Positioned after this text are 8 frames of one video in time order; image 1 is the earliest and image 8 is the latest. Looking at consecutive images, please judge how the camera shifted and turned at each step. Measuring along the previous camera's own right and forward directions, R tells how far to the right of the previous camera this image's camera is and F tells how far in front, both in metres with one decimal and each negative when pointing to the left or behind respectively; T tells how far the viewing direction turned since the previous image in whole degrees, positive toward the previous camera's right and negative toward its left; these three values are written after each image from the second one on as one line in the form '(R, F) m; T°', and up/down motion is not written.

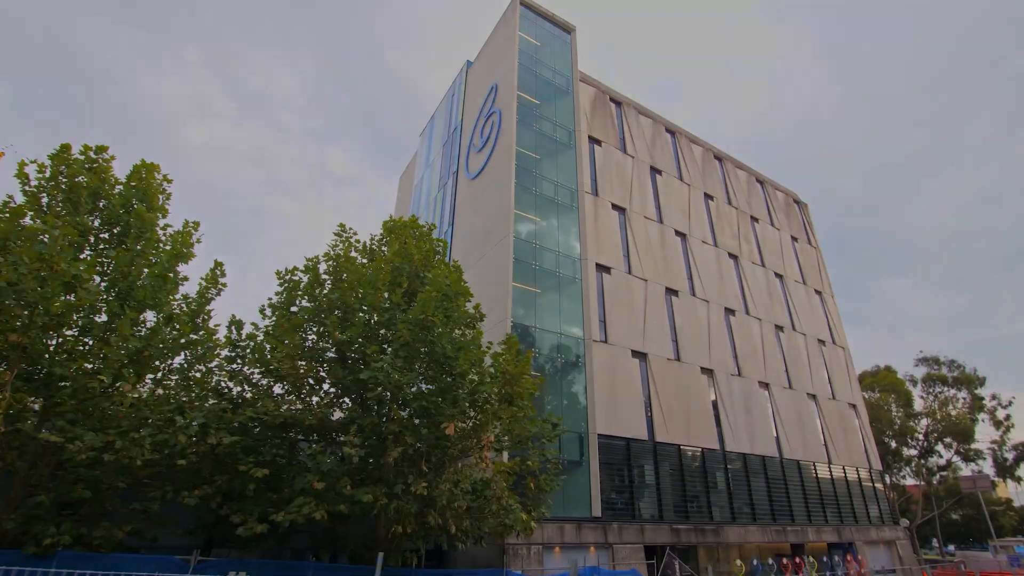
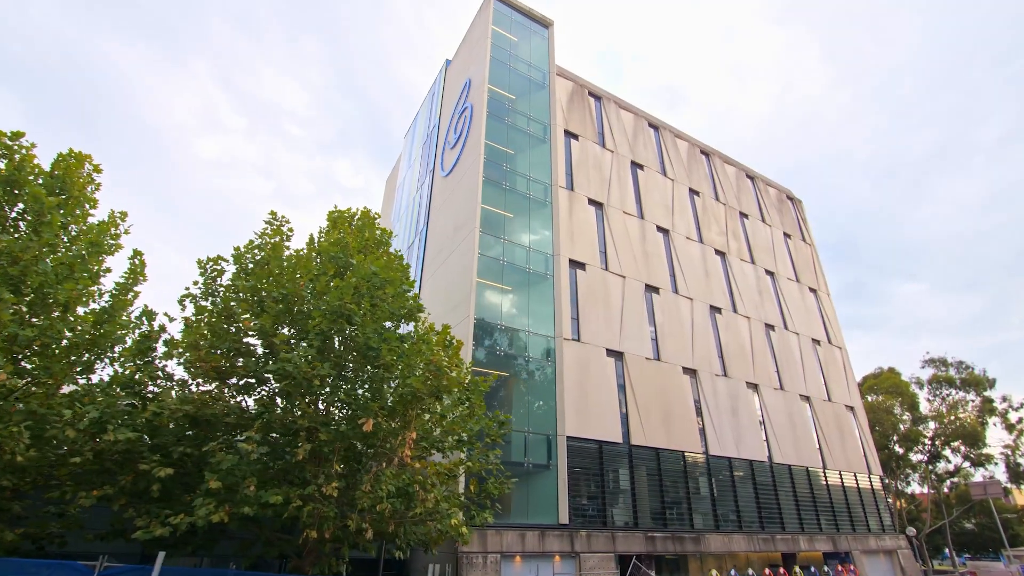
(+1.6, +0.8) m; -1°
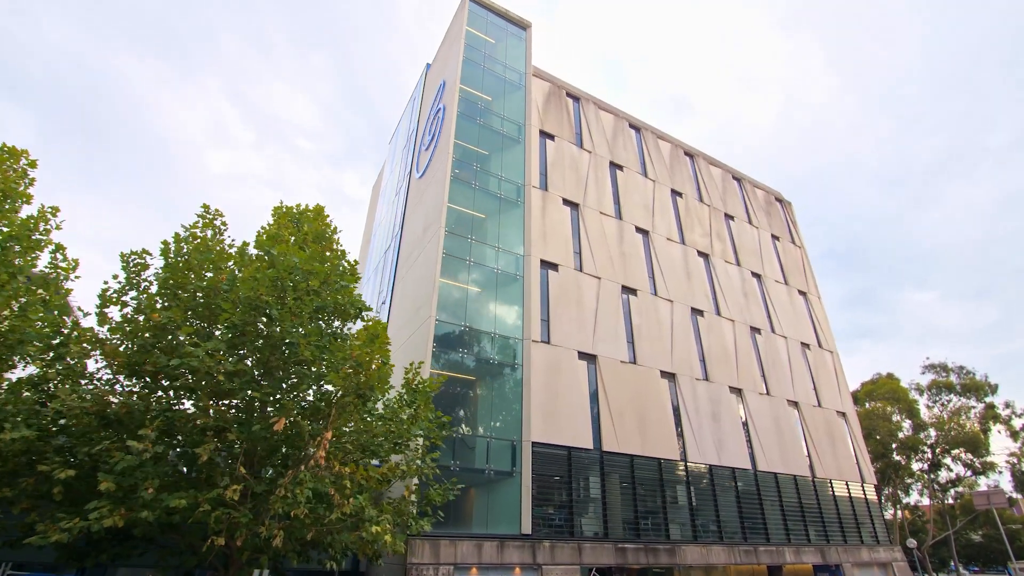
(+1.5, +0.6) m; -1°
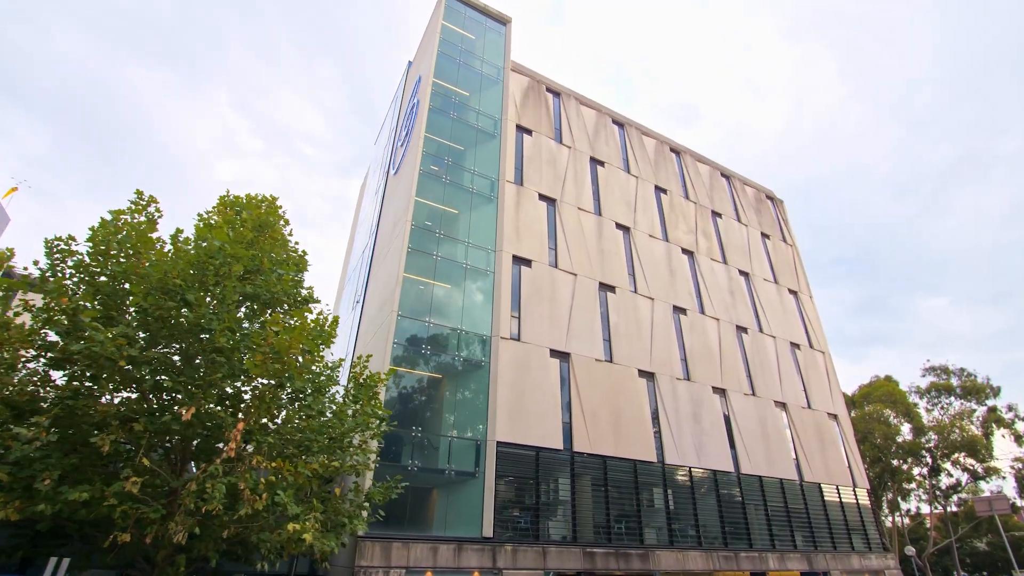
(+1.4, +0.6) m; -1°
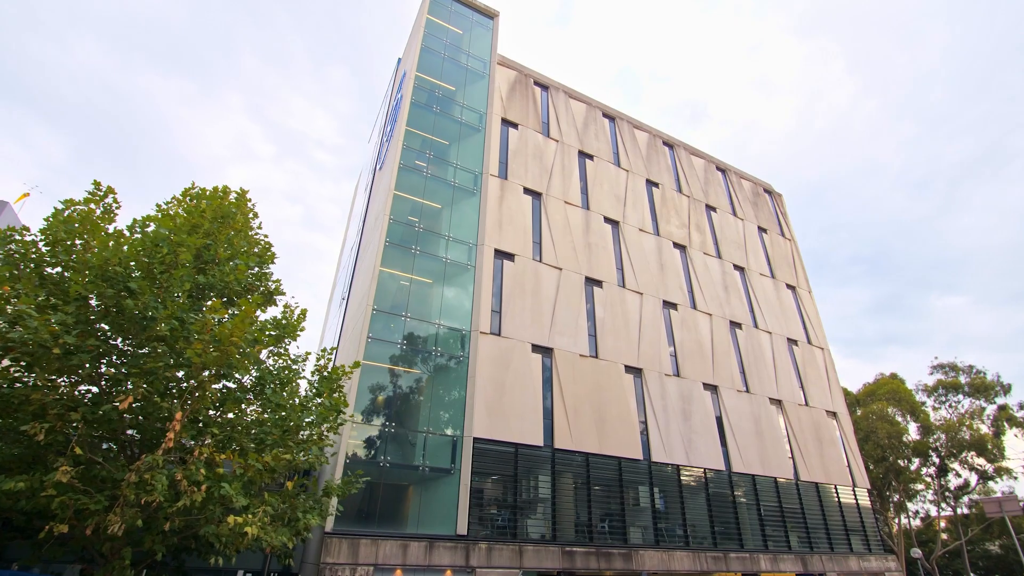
(+1.1, +0.3) m; -1°
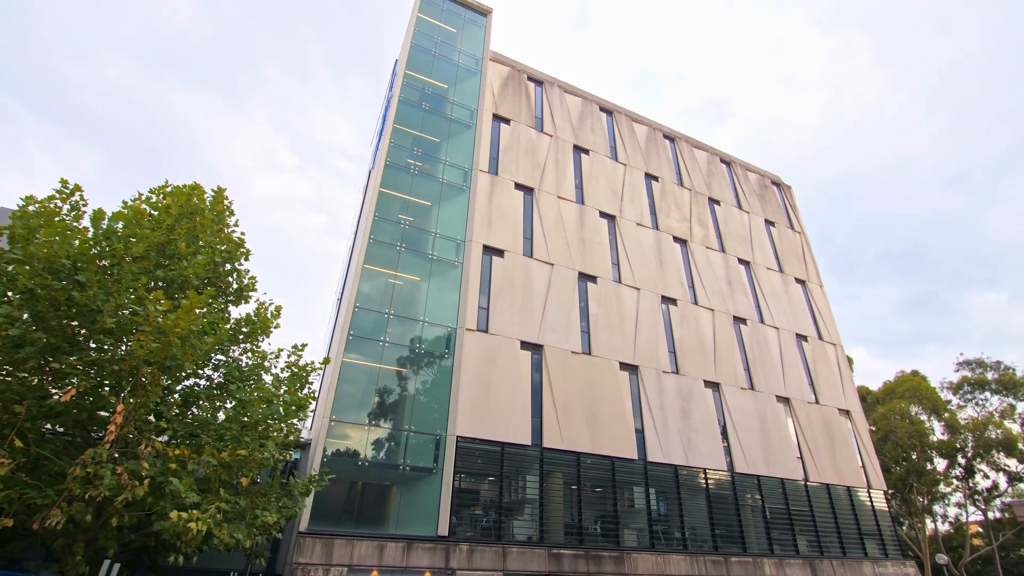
(+1.2, +0.4) m; -2°
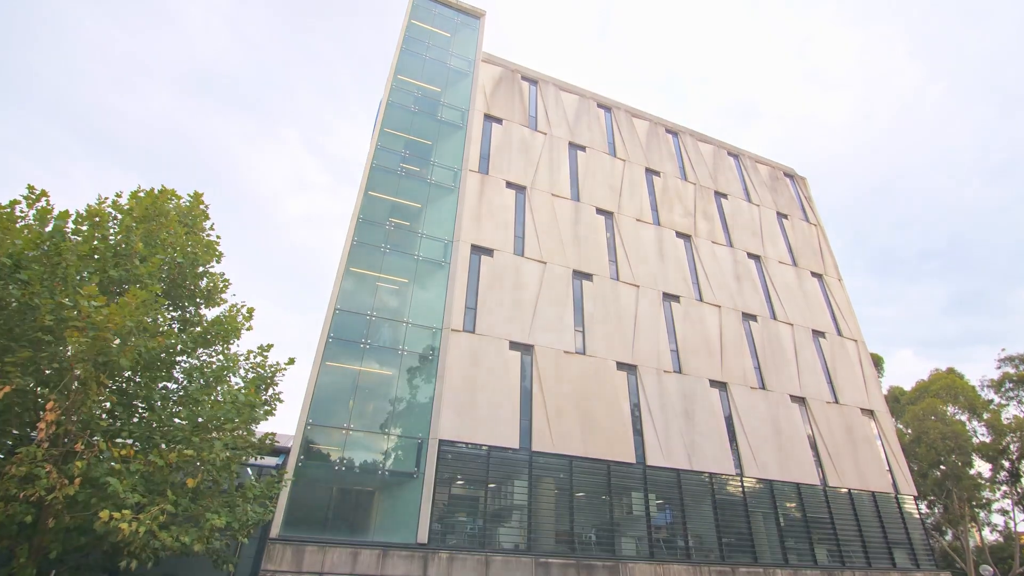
(+1.5, +0.6) m; -3°
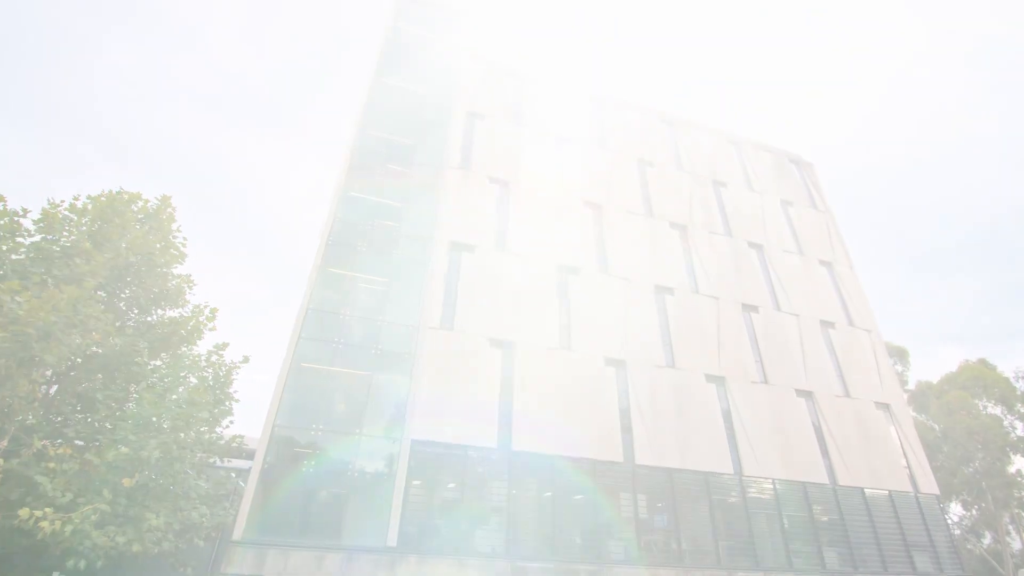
(+1.6, +0.5) m; -3°
